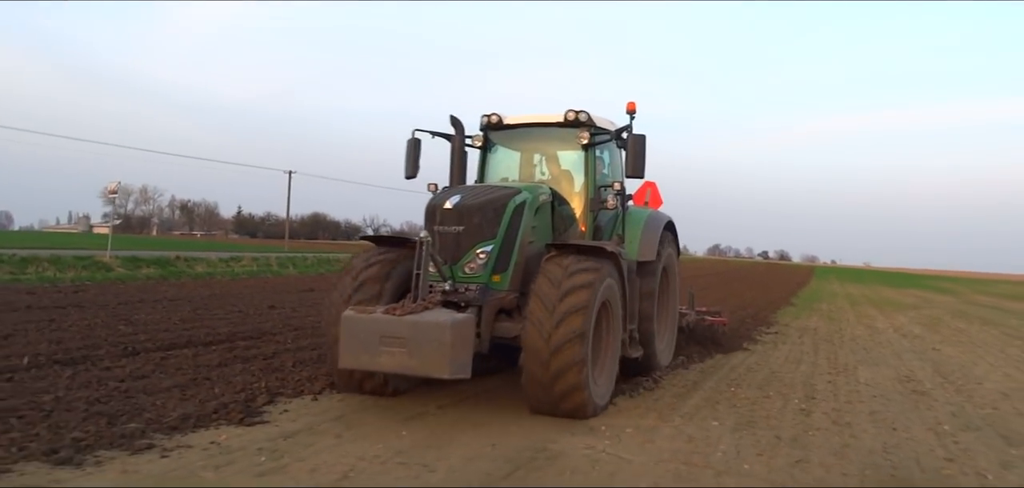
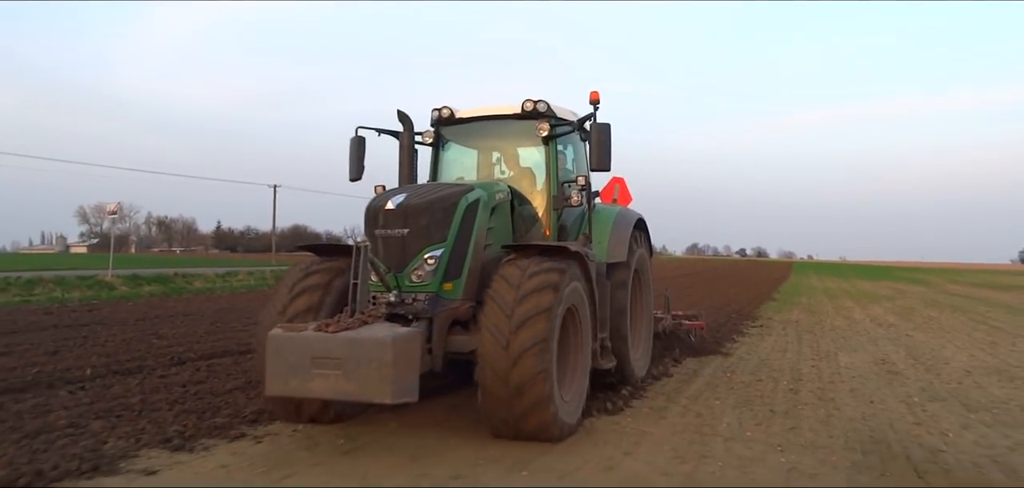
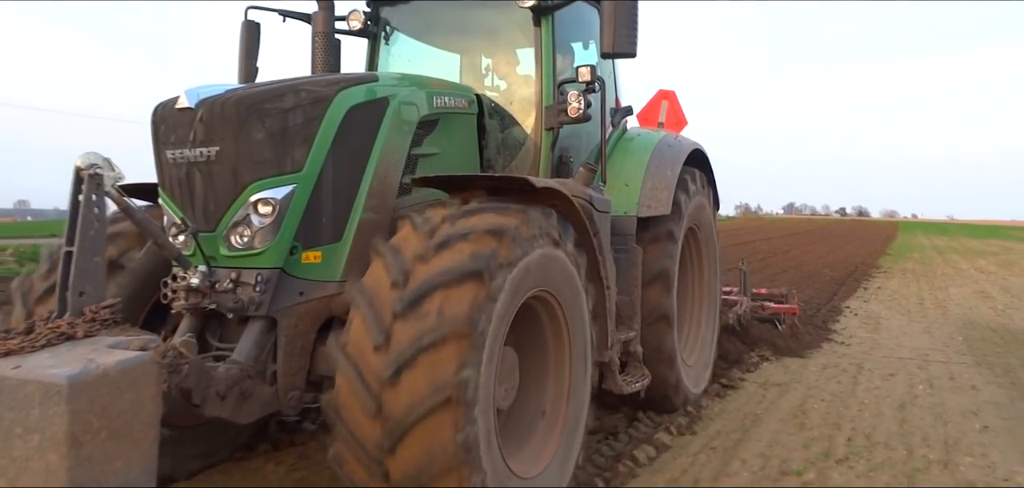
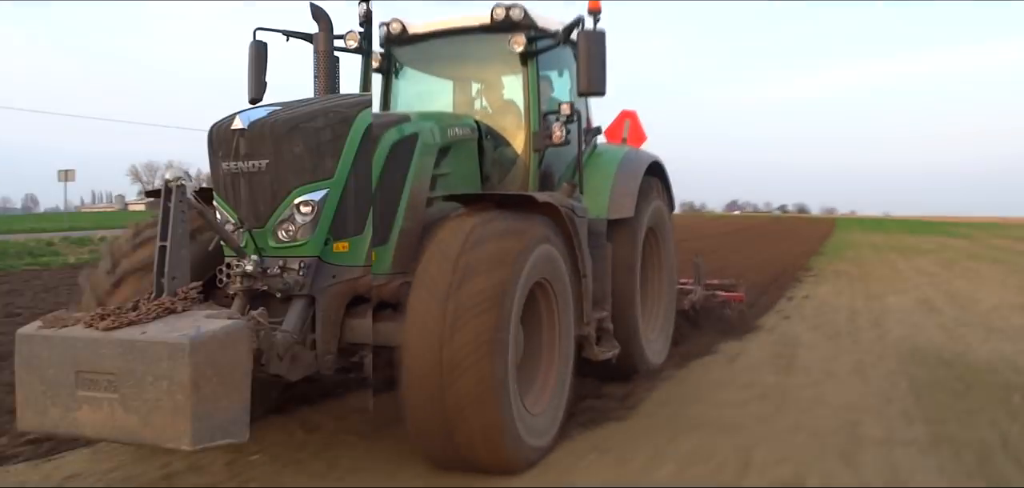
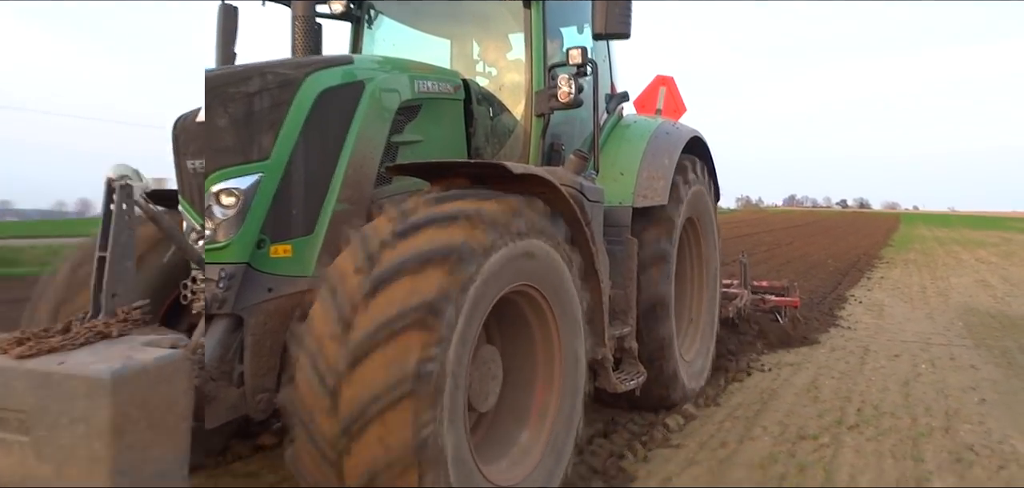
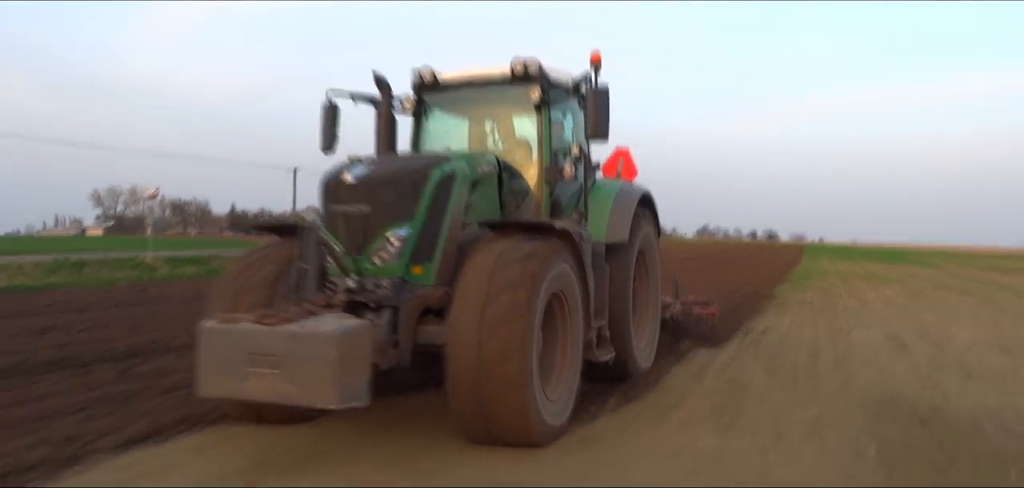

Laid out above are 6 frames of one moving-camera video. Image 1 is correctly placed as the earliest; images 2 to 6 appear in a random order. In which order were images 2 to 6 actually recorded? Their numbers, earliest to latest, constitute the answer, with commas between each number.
2, 6, 4, 3, 5
